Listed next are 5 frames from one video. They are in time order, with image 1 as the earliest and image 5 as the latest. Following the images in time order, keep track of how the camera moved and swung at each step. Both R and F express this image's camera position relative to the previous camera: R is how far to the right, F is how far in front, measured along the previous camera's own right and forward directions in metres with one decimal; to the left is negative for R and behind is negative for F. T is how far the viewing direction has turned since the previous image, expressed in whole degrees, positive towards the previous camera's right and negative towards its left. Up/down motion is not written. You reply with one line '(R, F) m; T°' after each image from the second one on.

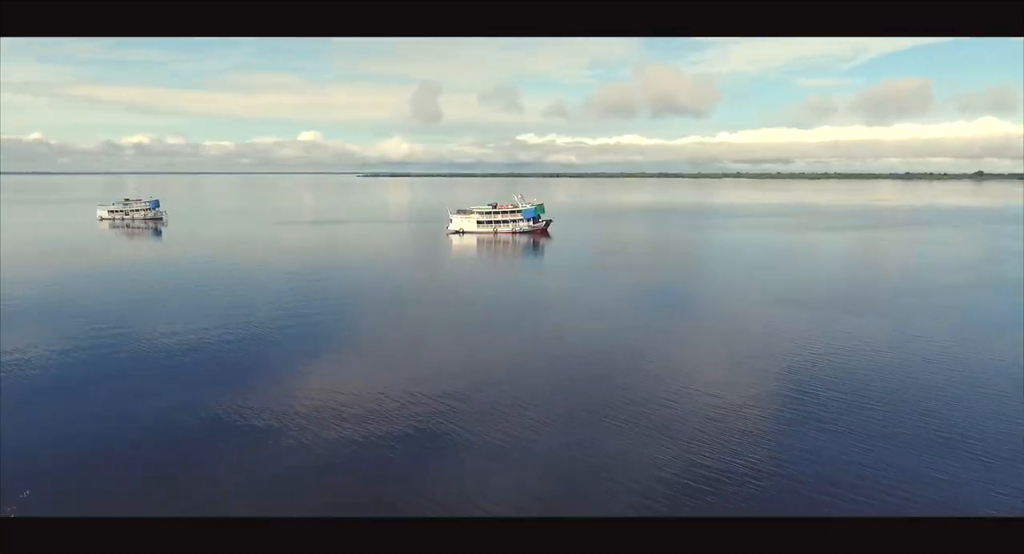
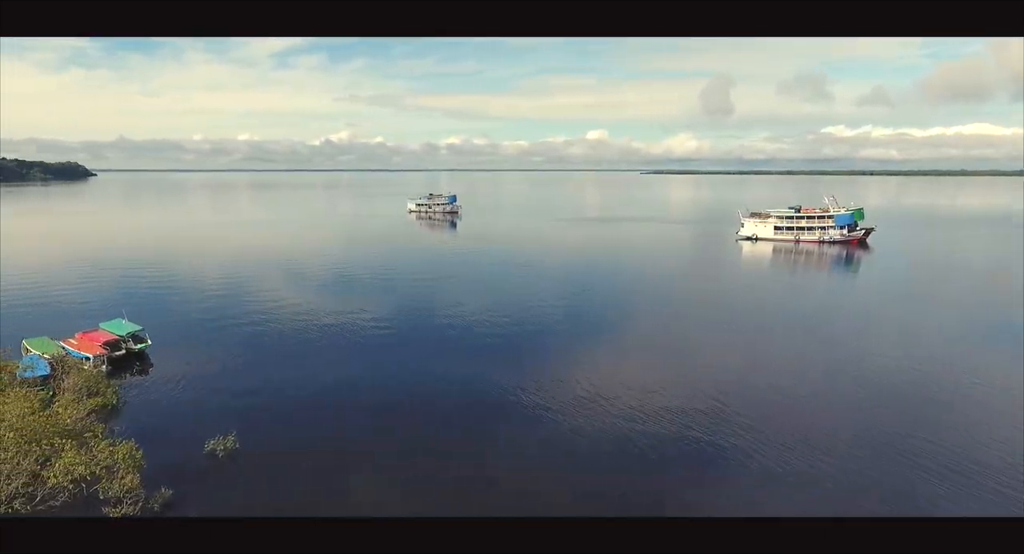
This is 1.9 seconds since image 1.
(-1.0, +4.1) m; -24°
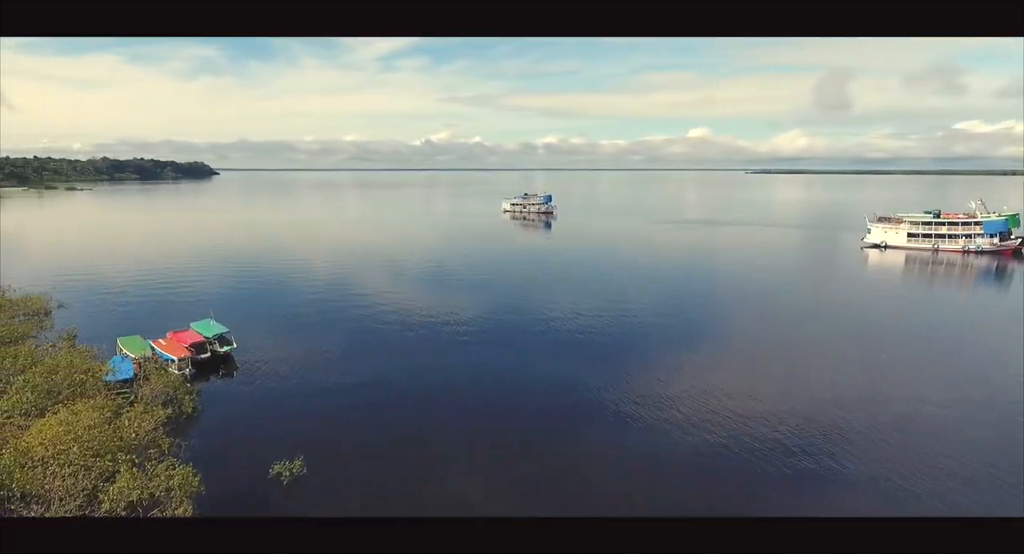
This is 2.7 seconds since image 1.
(-0.2, +1.9) m; -8°
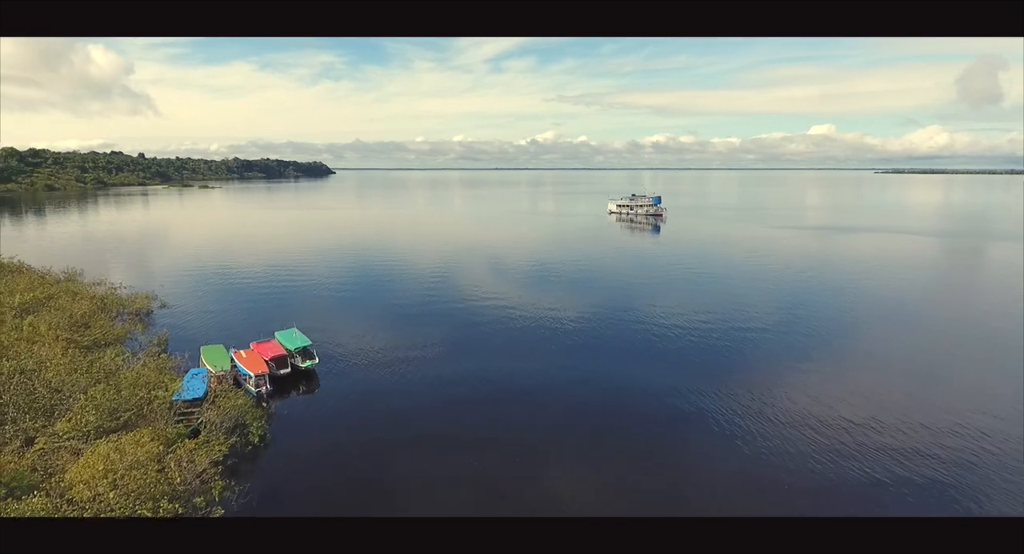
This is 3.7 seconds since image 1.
(-0.3, +2.7) m; -9°
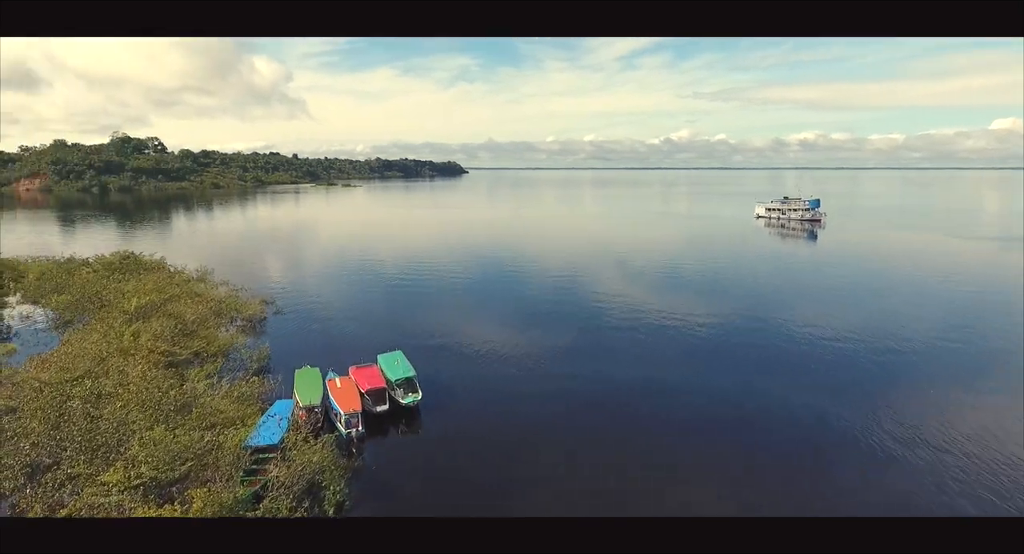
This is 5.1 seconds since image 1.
(-0.5, +3.7) m; -11°
